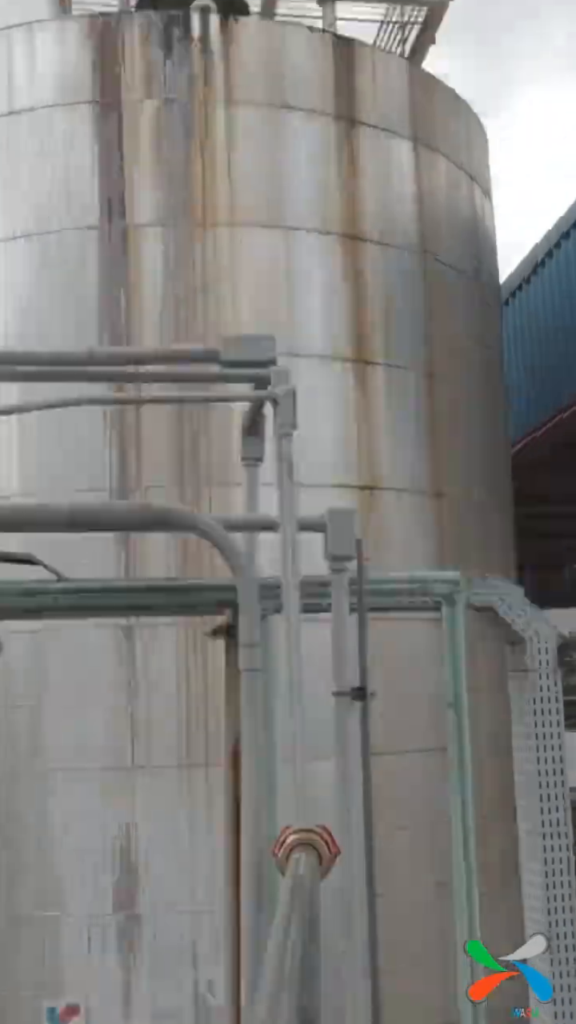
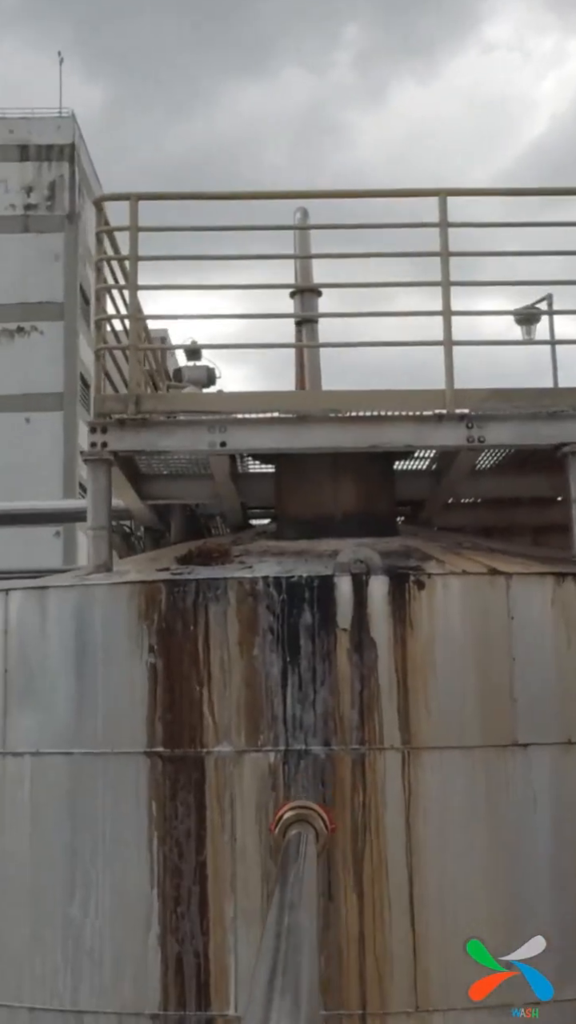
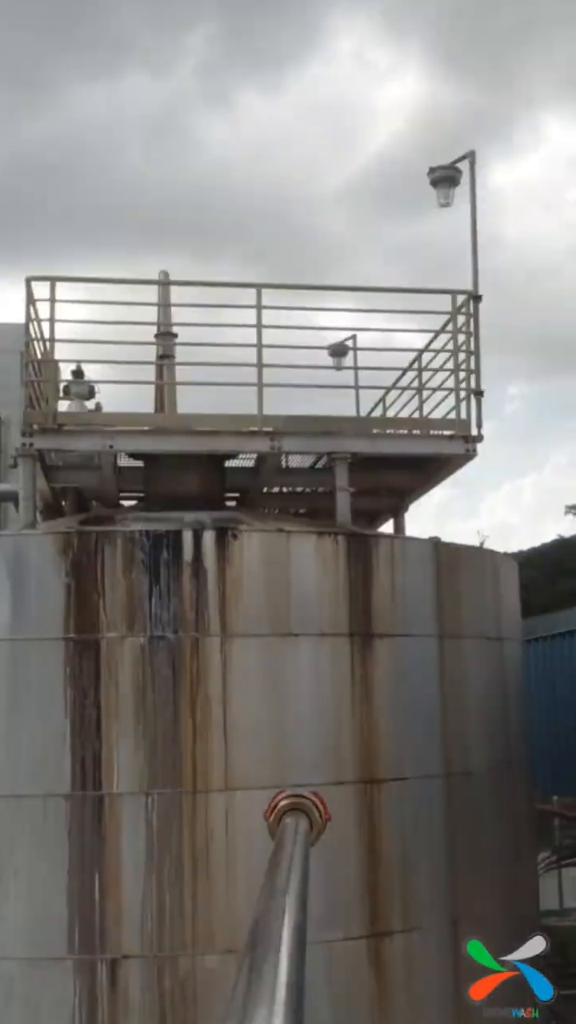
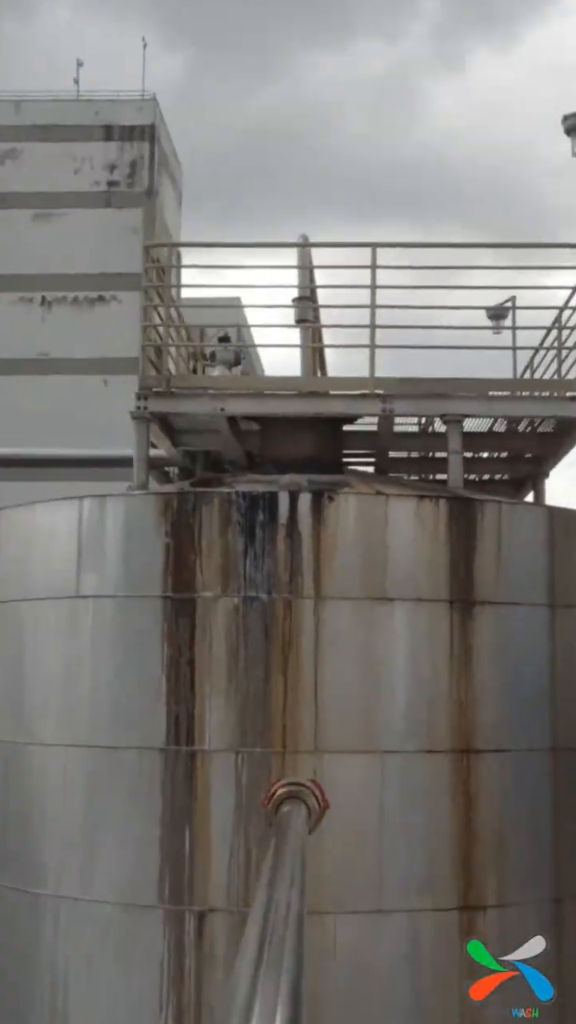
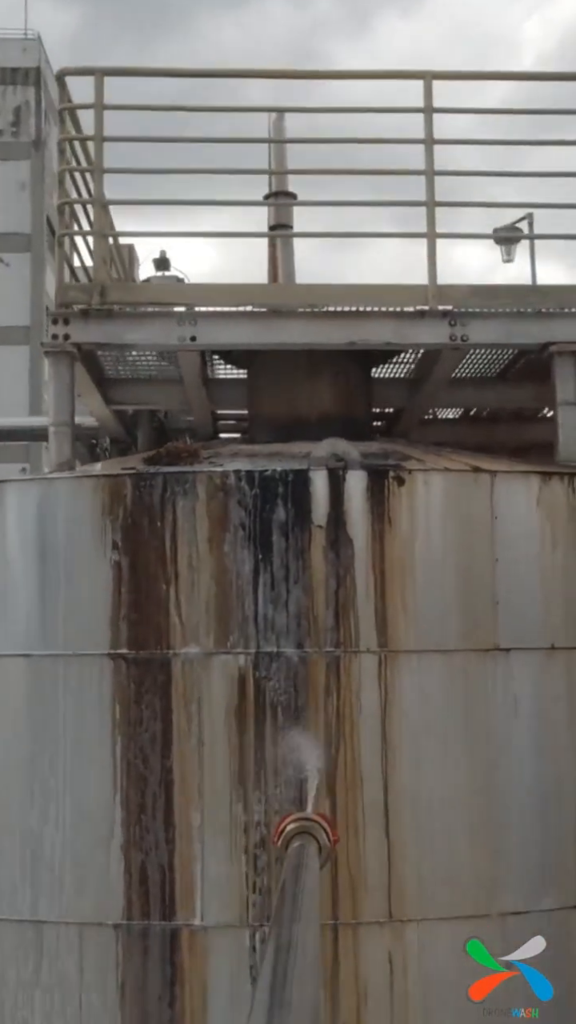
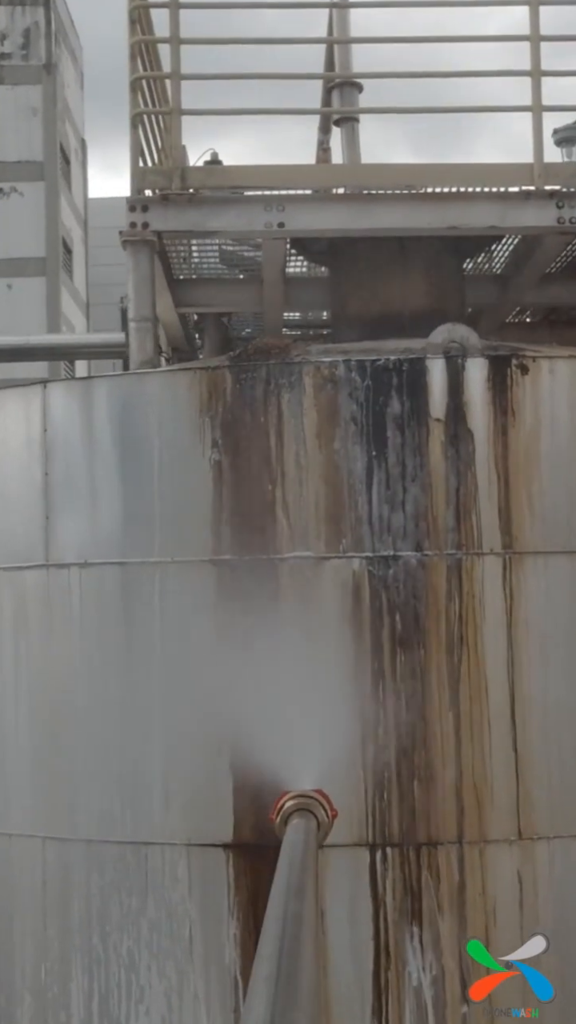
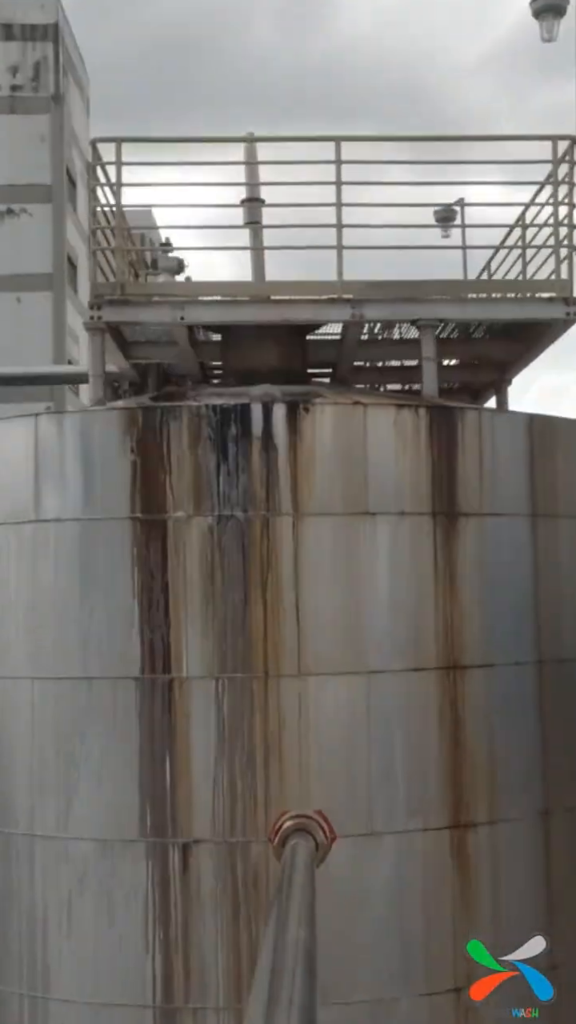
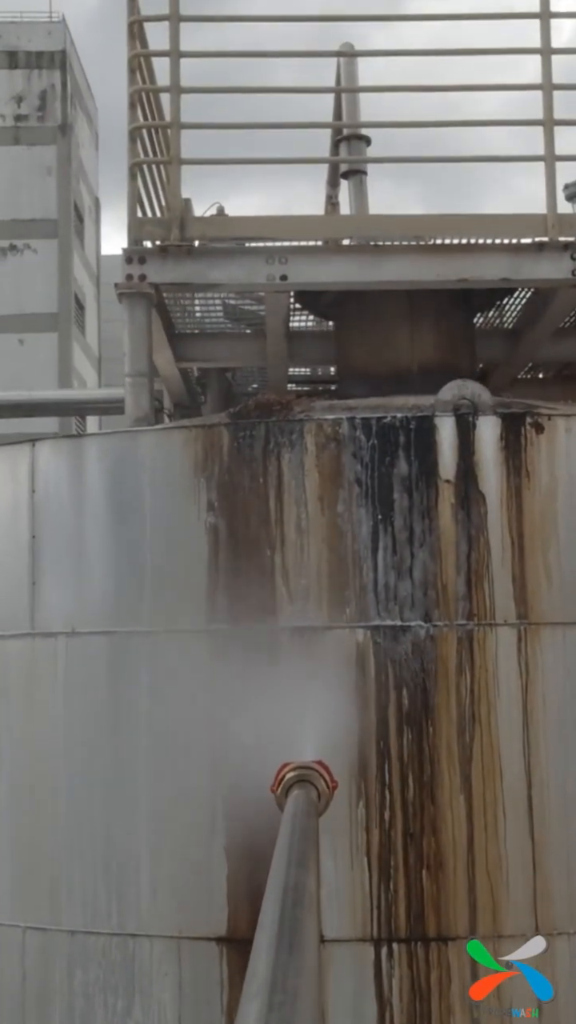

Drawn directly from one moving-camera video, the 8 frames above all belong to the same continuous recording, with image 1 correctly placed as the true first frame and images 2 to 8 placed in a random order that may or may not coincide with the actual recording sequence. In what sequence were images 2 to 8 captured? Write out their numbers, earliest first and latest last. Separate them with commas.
3, 4, 7, 2, 5, 6, 8
